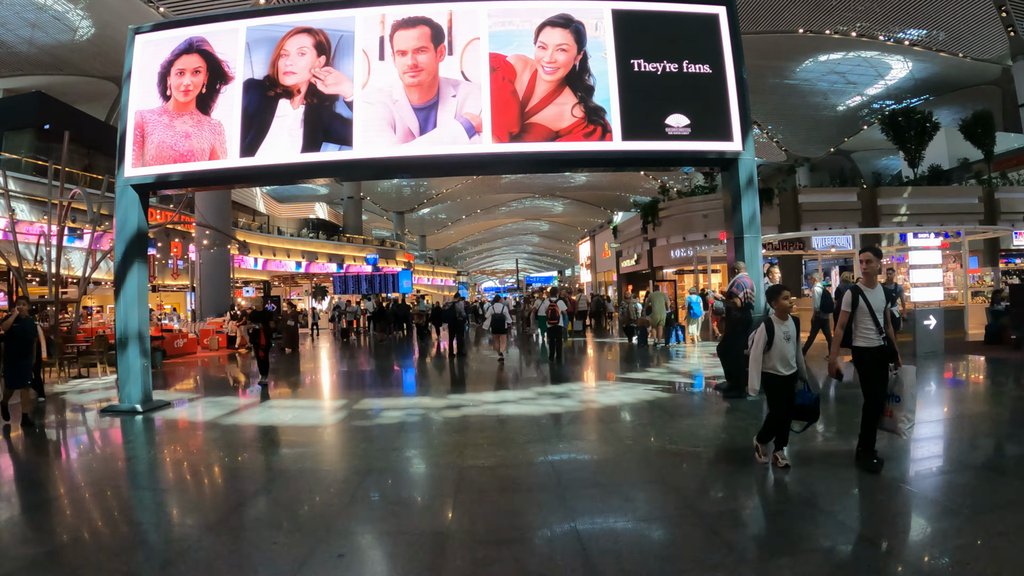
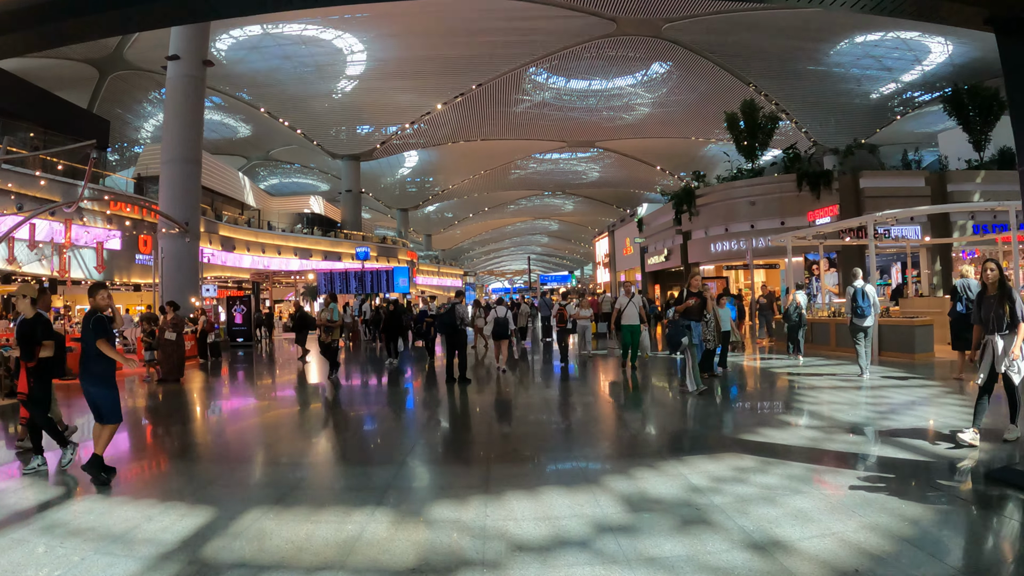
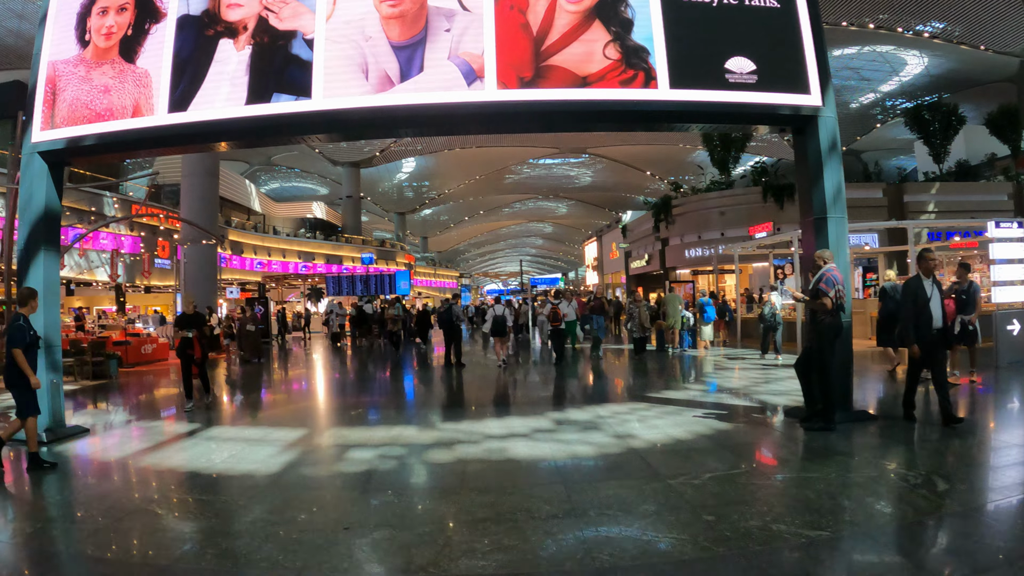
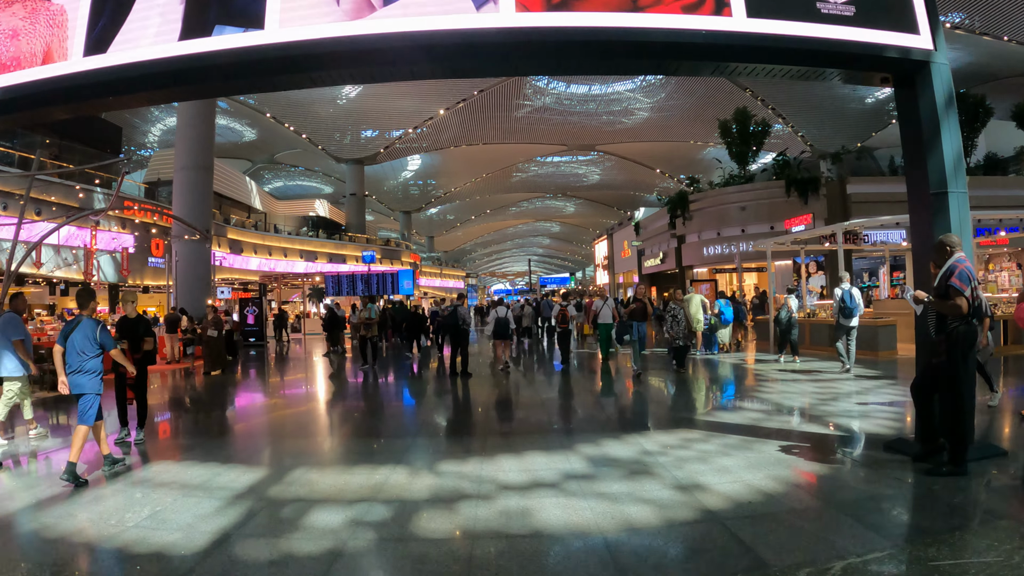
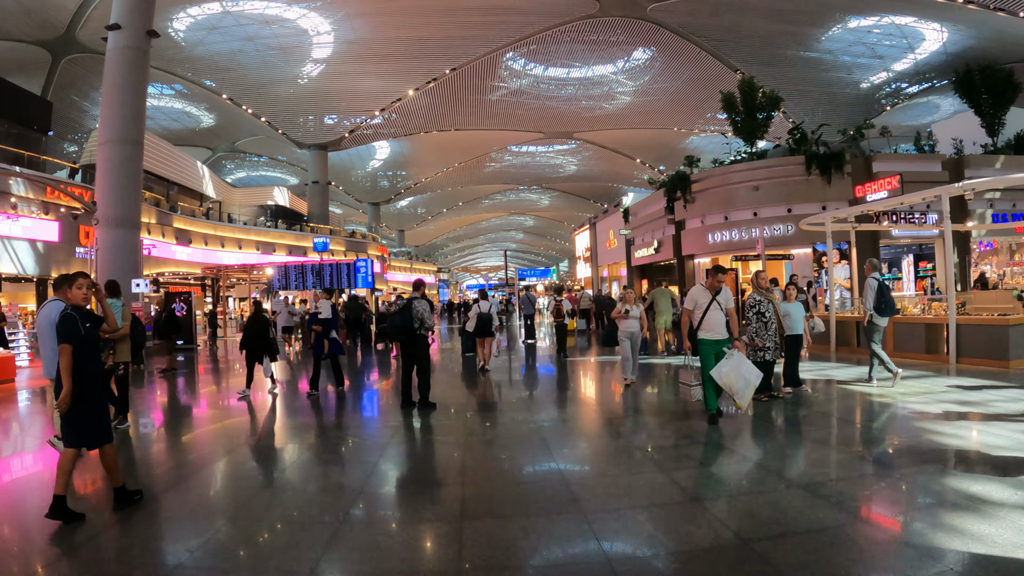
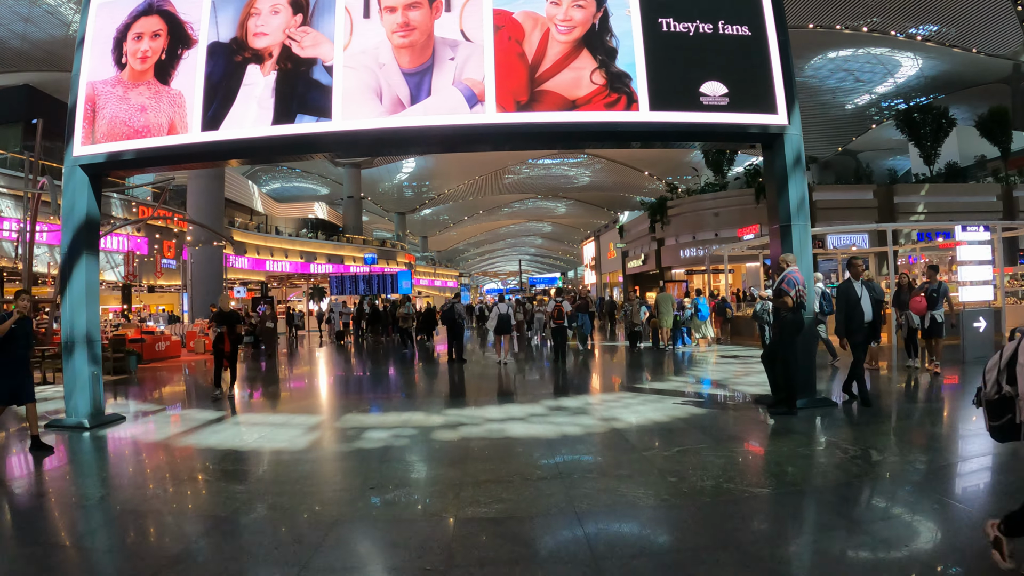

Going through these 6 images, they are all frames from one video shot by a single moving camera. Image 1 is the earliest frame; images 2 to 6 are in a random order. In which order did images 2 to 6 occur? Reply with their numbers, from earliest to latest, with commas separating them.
6, 3, 4, 2, 5
